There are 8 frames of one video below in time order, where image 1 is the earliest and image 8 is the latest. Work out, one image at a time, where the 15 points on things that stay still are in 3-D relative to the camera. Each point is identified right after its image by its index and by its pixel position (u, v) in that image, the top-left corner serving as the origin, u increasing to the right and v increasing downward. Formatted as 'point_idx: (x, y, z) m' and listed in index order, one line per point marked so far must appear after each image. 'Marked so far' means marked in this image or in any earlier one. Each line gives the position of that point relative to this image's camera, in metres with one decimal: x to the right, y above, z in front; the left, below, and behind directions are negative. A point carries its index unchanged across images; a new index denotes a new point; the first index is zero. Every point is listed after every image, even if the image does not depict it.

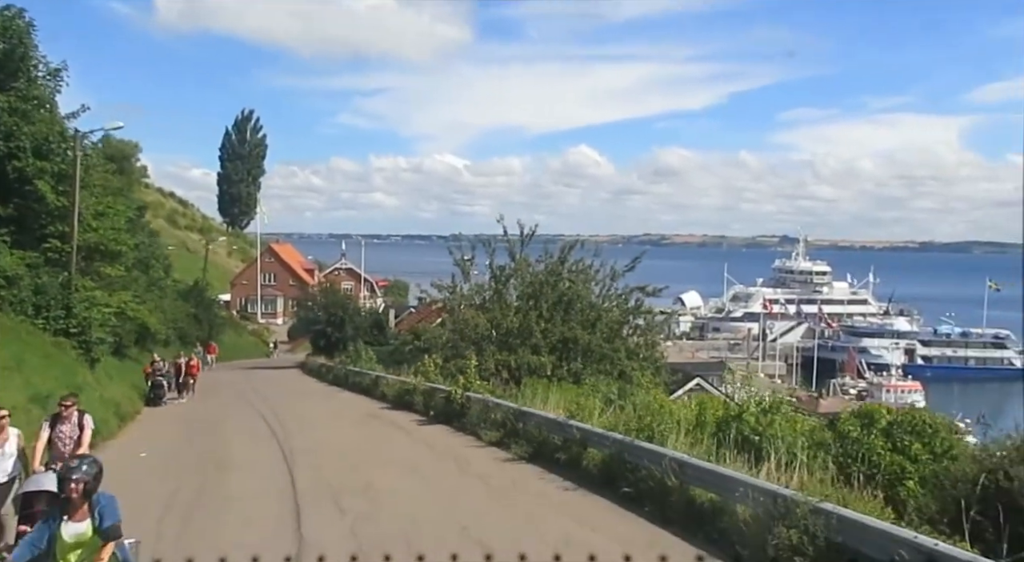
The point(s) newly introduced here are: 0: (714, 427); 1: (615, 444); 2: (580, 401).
0: (+2.4, -1.8, +12.0) m
1: (+1.2, -1.9, +11.9) m
2: (+1.2, -2.0, +16.8) m
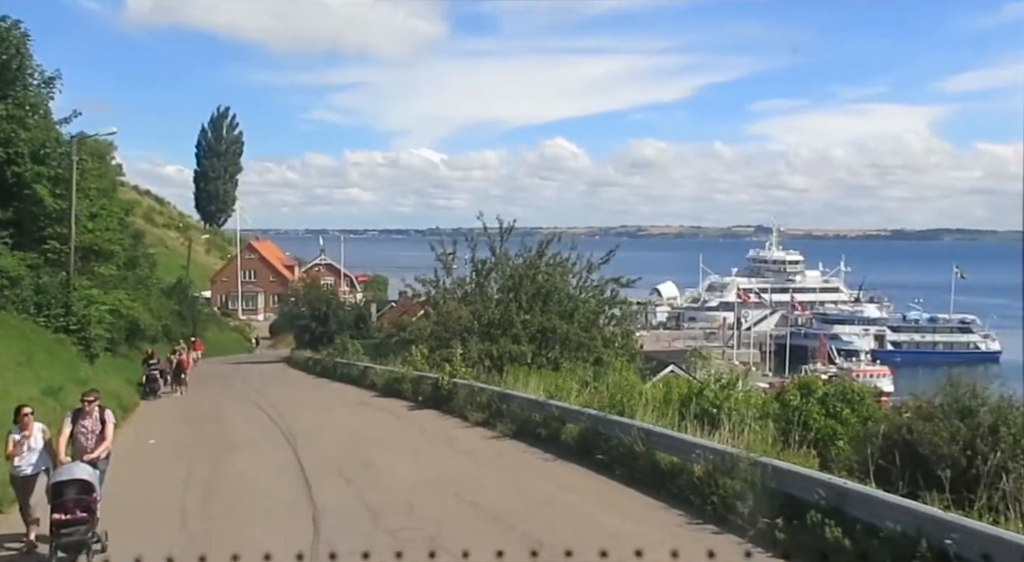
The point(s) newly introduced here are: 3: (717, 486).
0: (+2.2, -1.6, +13.5) m
1: (+1.0, -1.8, +13.4) m
2: (+0.9, -1.8, +18.2) m
3: (+1.9, -1.9, +9.5) m
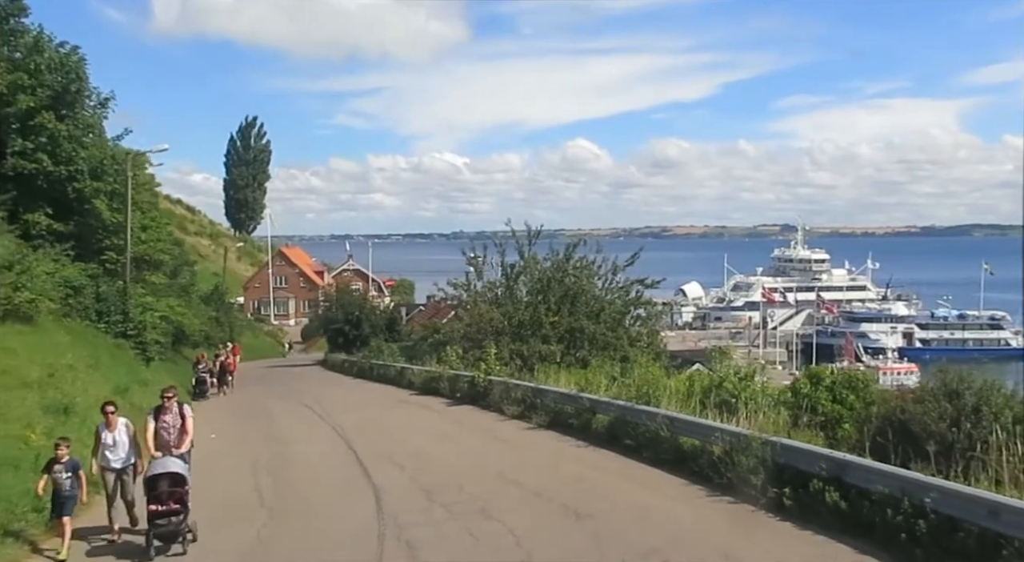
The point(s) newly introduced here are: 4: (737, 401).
0: (+2.8, -1.6, +14.7) m
1: (+1.5, -1.8, +14.7) m
2: (+1.5, -1.9, +19.5) m
3: (+2.4, -1.9, +10.7) m
4: (+3.0, -1.6, +13.6) m
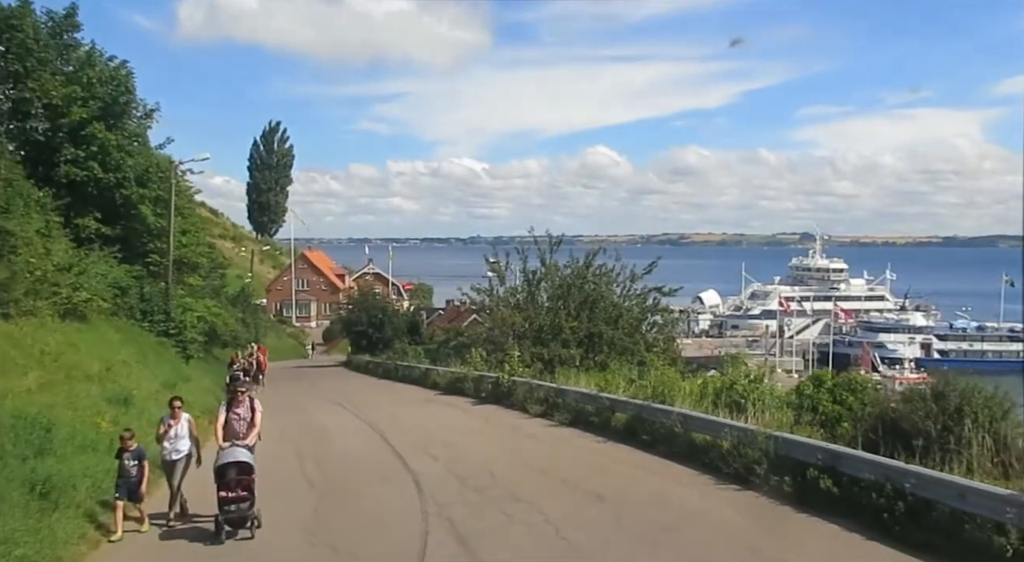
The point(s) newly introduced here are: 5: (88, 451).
0: (+3.2, -1.8, +15.9) m
1: (+1.9, -2.0, +15.8) m
2: (+2.0, -2.0, +20.6) m
3: (+2.7, -2.0, +11.9) m
4: (+3.4, -1.7, +14.8) m
5: (-5.5, -2.2, +13.2) m
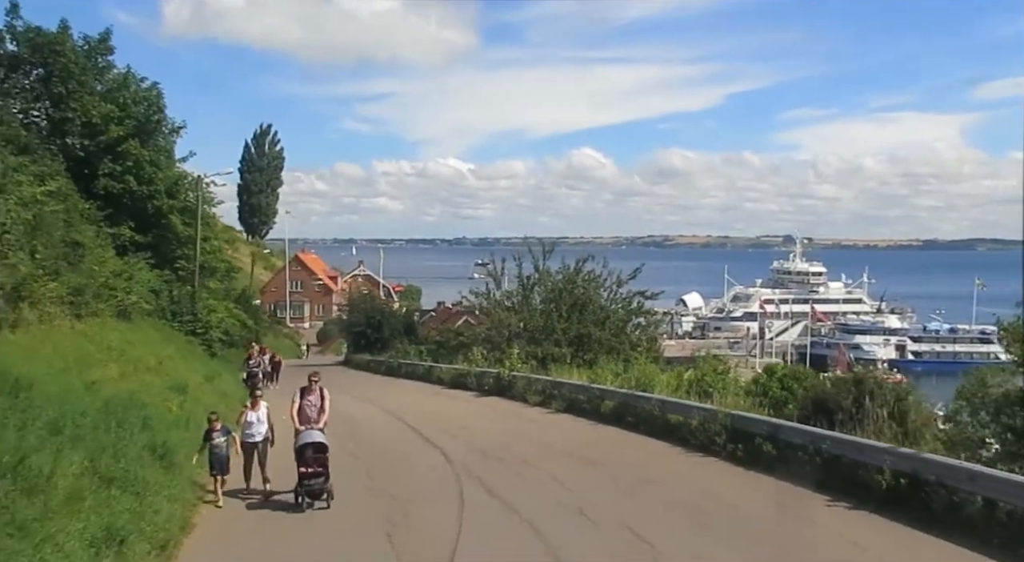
0: (+3.3, -1.9, +18.9) m
1: (+2.0, -2.1, +18.8) m
2: (+2.0, -2.2, +23.6) m
3: (+2.8, -2.2, +14.9) m
4: (+3.5, -1.9, +17.8) m
5: (-5.4, -2.4, +16.1) m
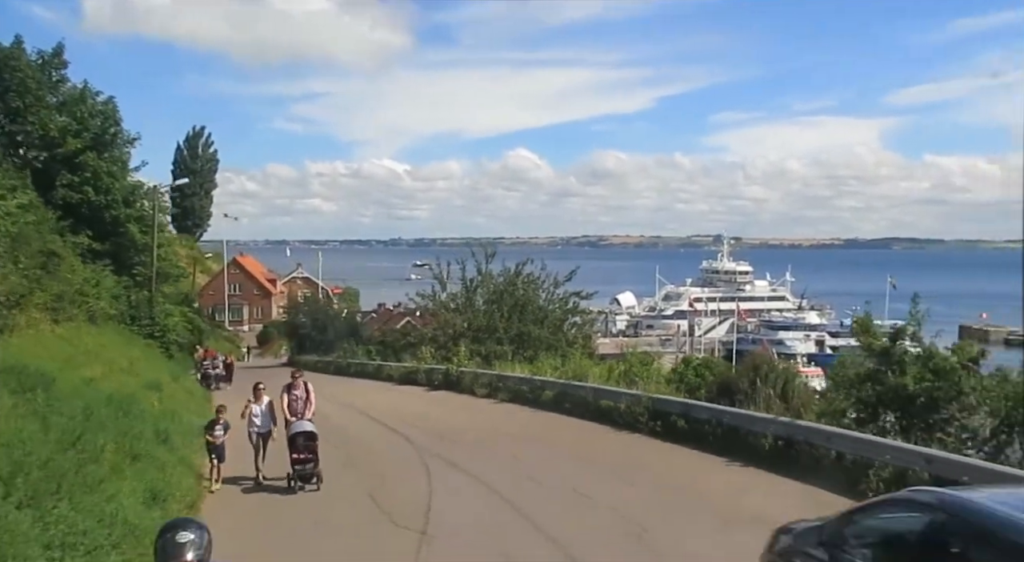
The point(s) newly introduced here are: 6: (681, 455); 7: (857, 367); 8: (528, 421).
0: (+2.2, -2.0, +21.4) m
1: (+1.0, -2.2, +21.3) m
2: (+0.7, -2.3, +26.1) m
3: (+2.1, -2.2, +17.4) m
4: (+2.5, -1.9, +20.4) m
5: (-6.2, -2.5, +18.1) m
6: (+2.4, -2.5, +14.3) m
7: (+4.2, -1.0, +12.4) m
8: (+0.3, -2.7, +19.3) m
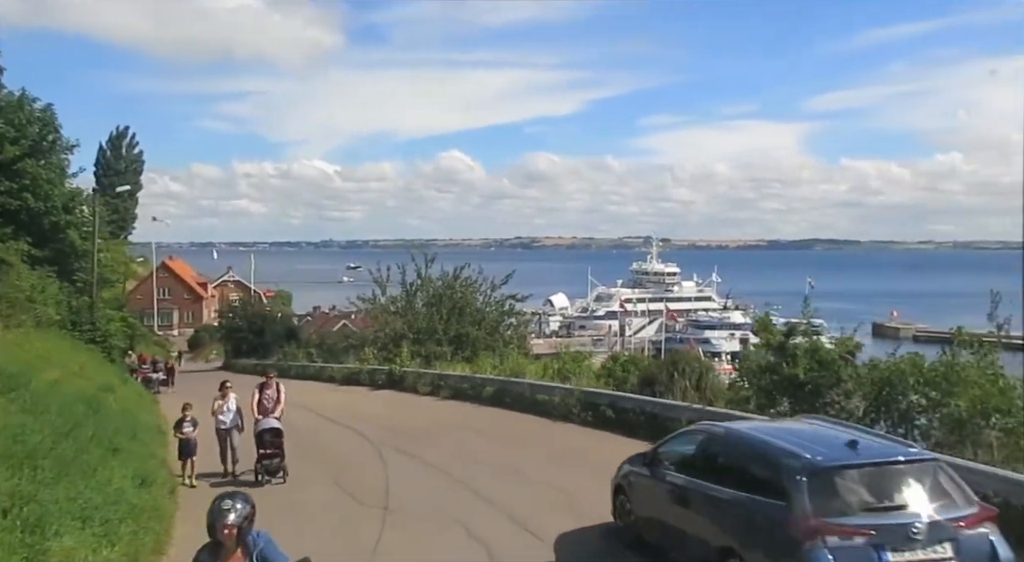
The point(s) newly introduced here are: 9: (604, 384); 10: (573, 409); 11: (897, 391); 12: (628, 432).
0: (+0.9, -2.1, +23.2) m
1: (-0.3, -2.3, +22.9) m
2: (-0.9, -2.4, +27.7) m
3: (+1.0, -2.3, +19.2) m
4: (+1.3, -2.0, +22.1) m
5: (-7.3, -2.6, +19.3) m
6: (+1.5, -2.5, +16.0) m
7: (+3.5, -1.1, +14.3) m
8: (-0.9, -2.8, +20.9) m
9: (+1.8, -2.1, +19.9) m
10: (+1.2, -2.4, +18.7) m
11: (+4.6, -1.3, +12.3) m
12: (+1.9, -2.5, +16.5) m
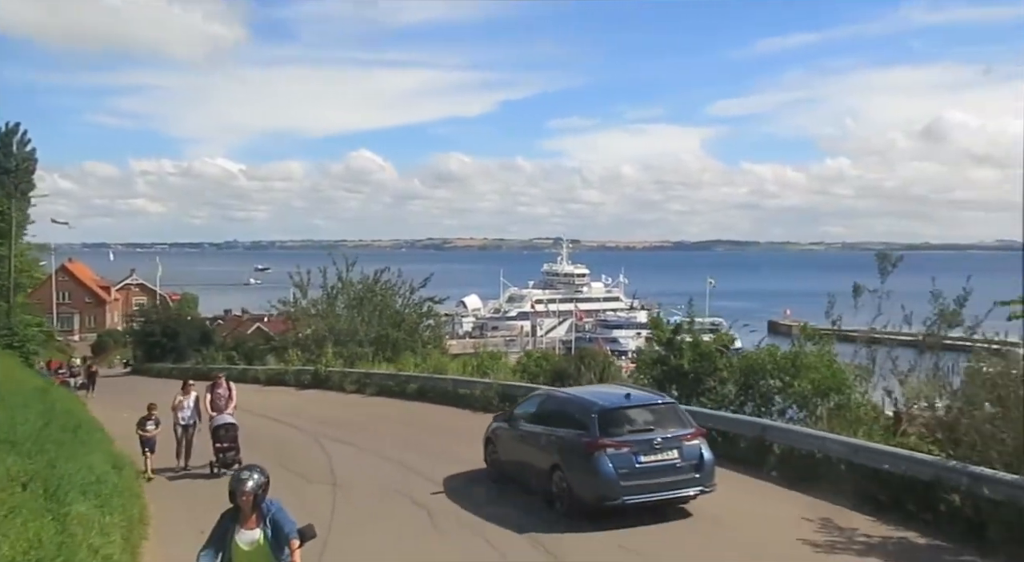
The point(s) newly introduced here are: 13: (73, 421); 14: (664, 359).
0: (-1.0, -2.2, +25.2) m
1: (-2.2, -2.4, +24.9) m
2: (-3.3, -2.5, +29.6) m
3: (-0.6, -2.4, +21.2) m
4: (-0.5, -2.1, +24.2) m
5: (-8.9, -2.8, +20.6) m
6: (+0.2, -2.6, +18.2) m
7: (+2.3, -1.2, +16.6) m
8: (-2.6, -2.9, +22.8) m
9: (+0.2, -2.1, +22.1) m
10: (-0.4, -2.5, +20.8) m
11: (+3.6, -1.4, +14.7) m
12: (+0.6, -2.6, +18.7) m
13: (-8.0, -2.5, +18.5) m
14: (+2.5, -1.3, +16.2) m
